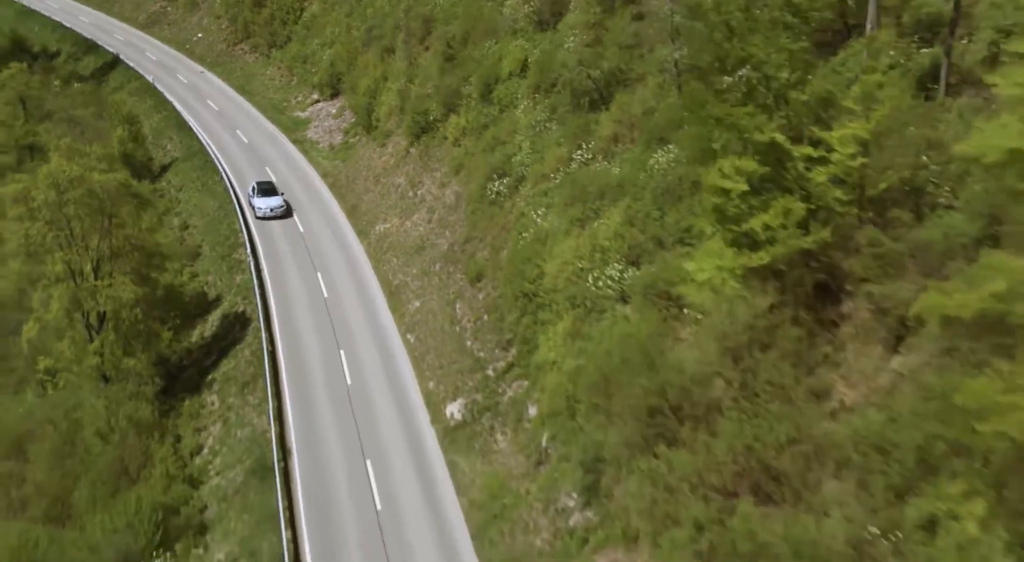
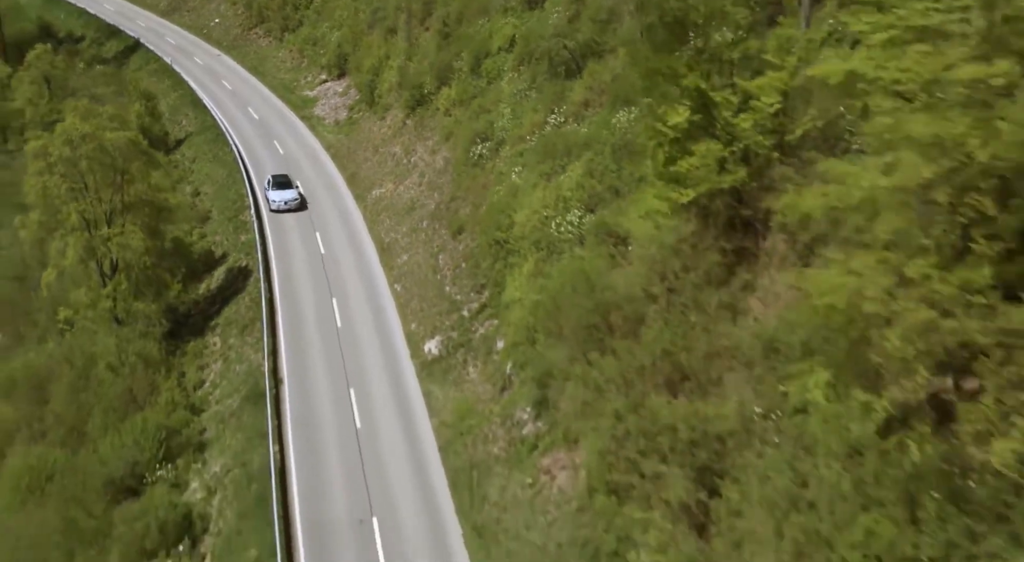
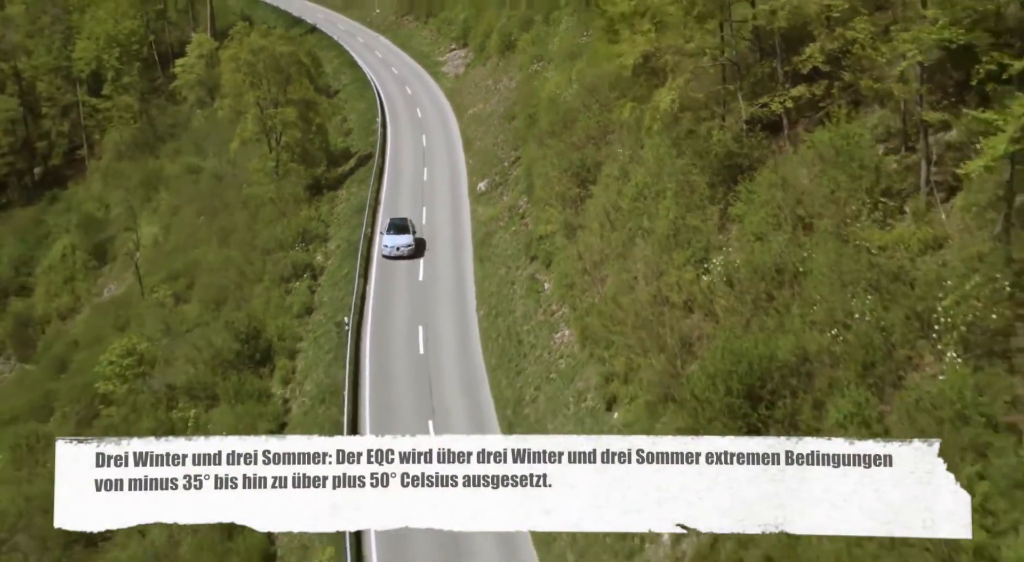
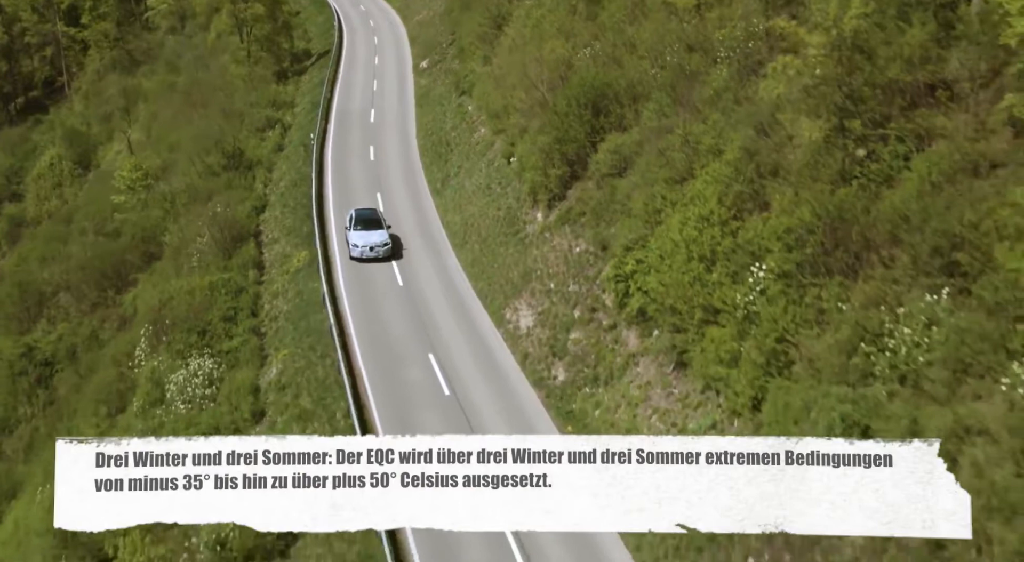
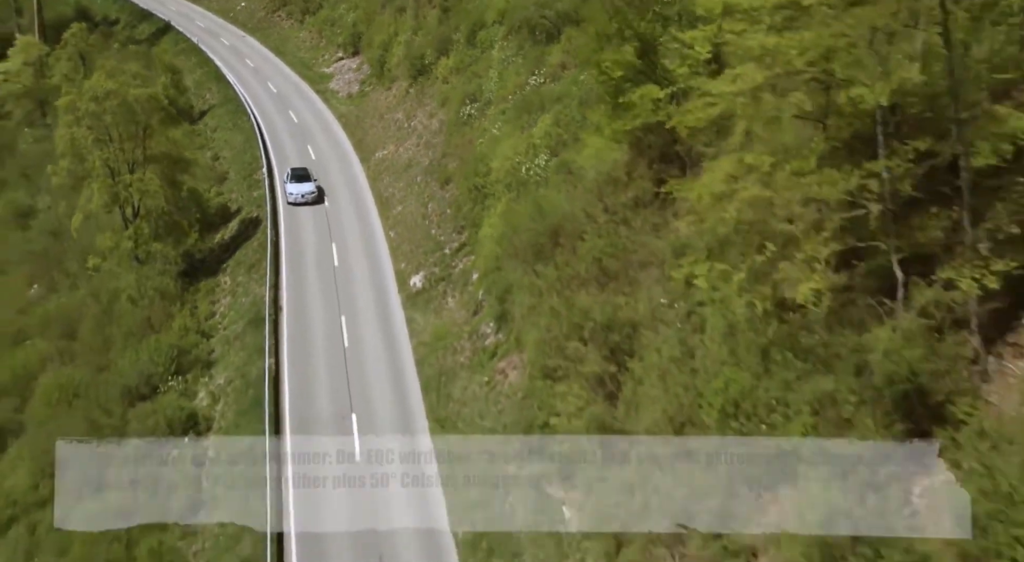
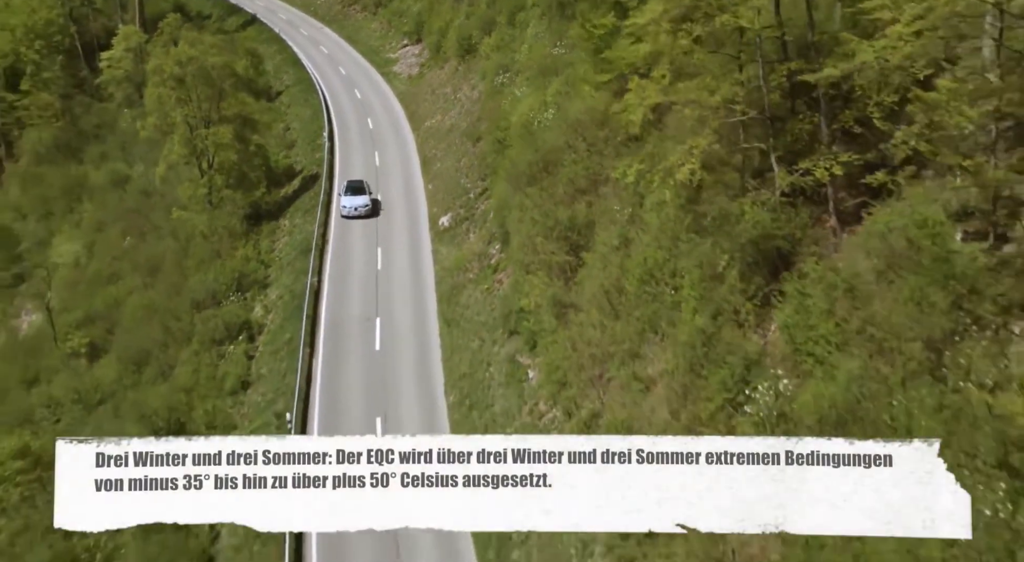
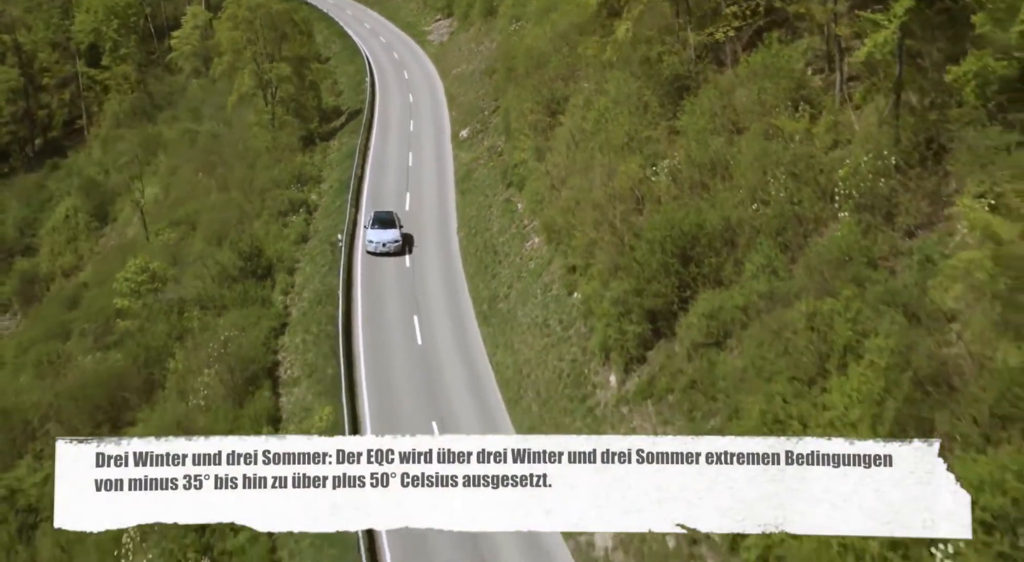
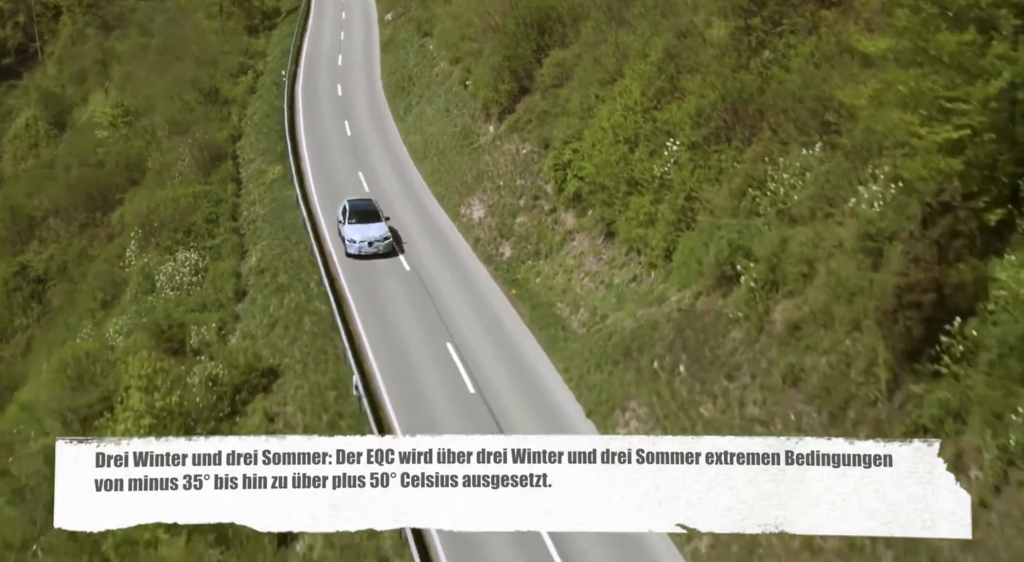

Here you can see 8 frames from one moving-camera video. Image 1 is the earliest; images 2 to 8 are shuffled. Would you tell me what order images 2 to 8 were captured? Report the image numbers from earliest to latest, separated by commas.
2, 5, 6, 3, 7, 4, 8
